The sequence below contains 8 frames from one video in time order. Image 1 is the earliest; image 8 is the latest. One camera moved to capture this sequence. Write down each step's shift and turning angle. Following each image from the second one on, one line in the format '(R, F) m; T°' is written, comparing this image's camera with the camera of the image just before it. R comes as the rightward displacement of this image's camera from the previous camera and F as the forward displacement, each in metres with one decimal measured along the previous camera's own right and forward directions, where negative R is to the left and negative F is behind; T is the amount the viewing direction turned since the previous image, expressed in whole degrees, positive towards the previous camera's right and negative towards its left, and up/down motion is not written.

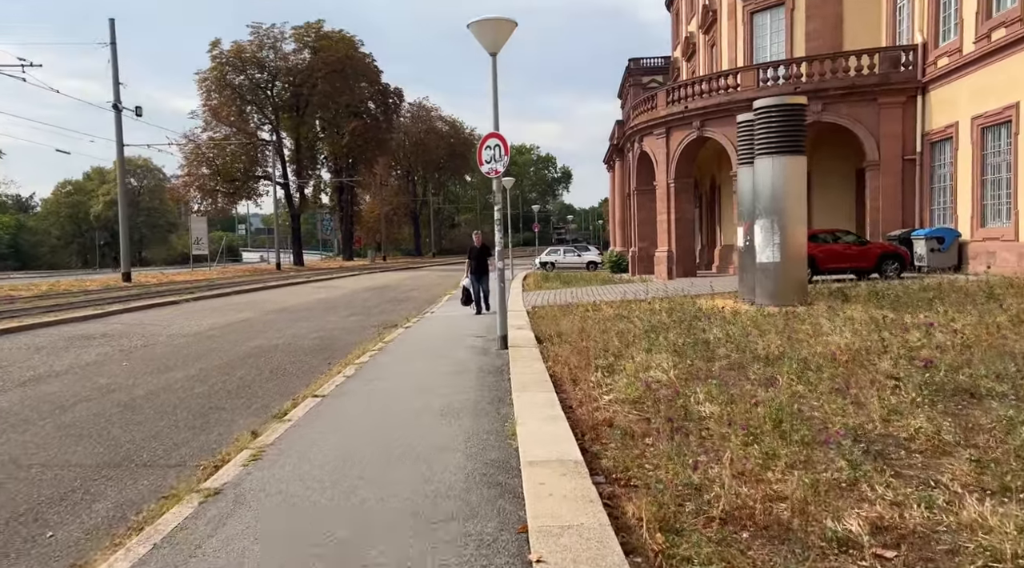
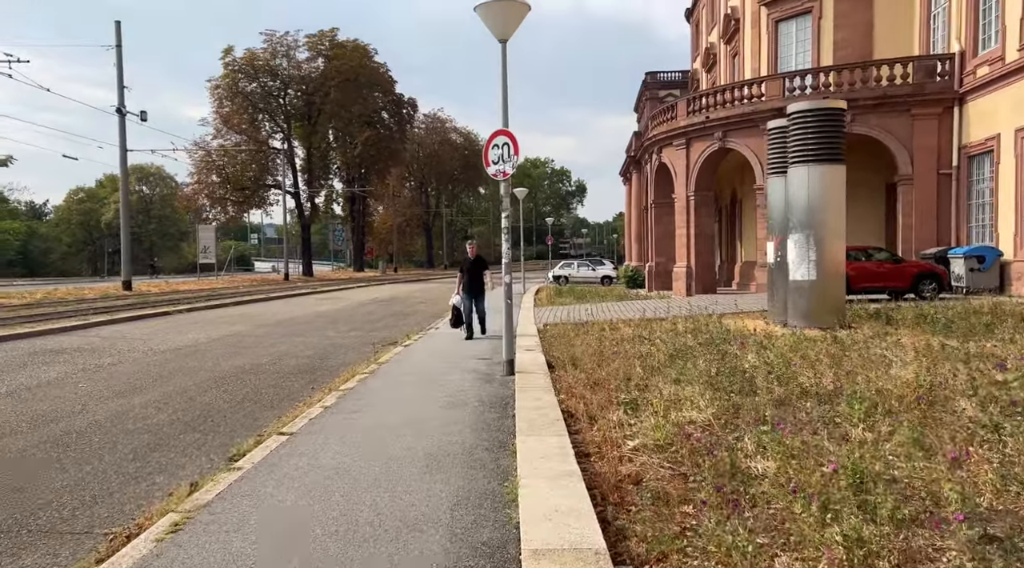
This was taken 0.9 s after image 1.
(0.0, +1.2) m; -1°
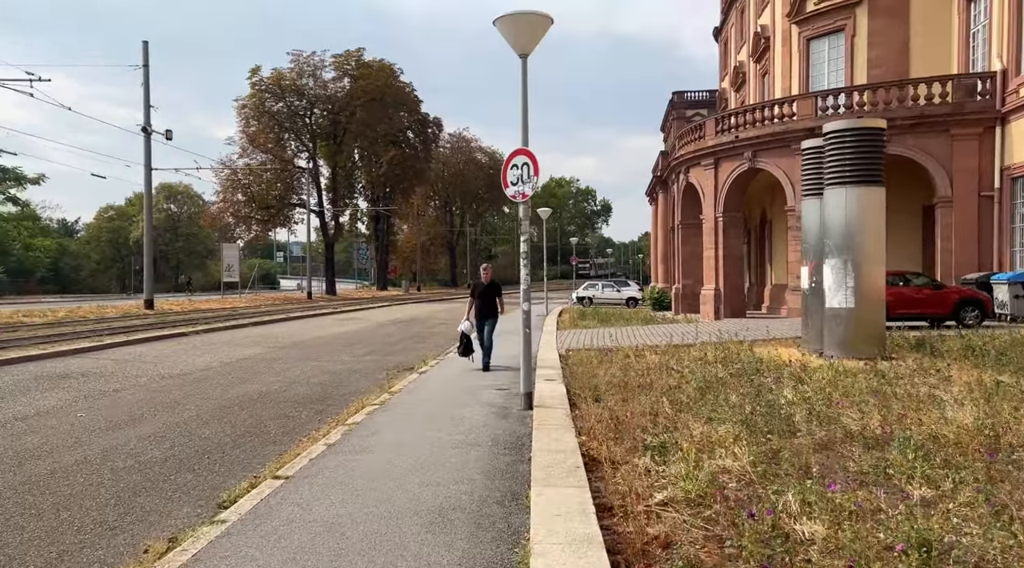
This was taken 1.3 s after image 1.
(+0.1, +0.5) m; -2°
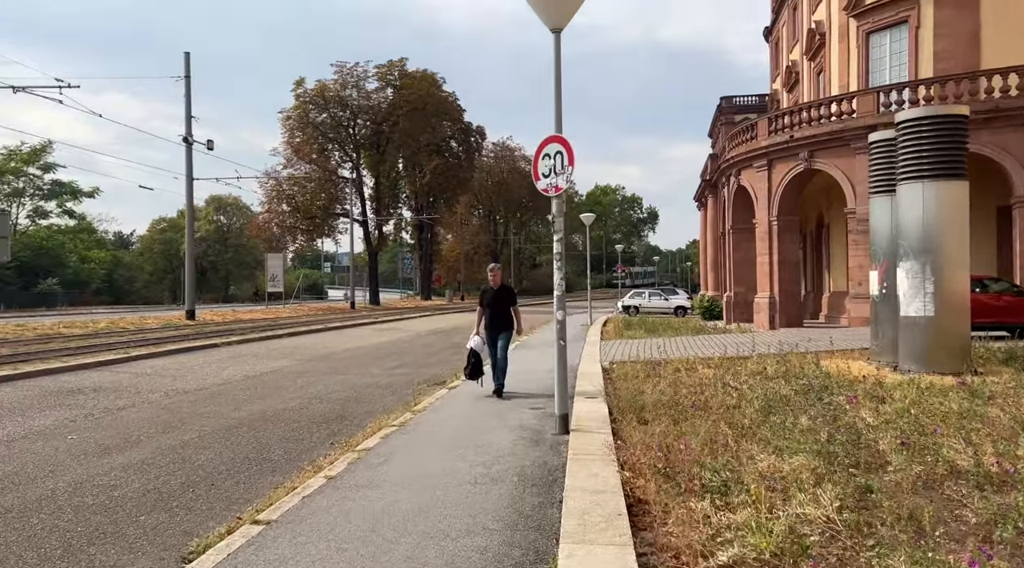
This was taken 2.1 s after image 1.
(+0.1, +1.0) m; -3°
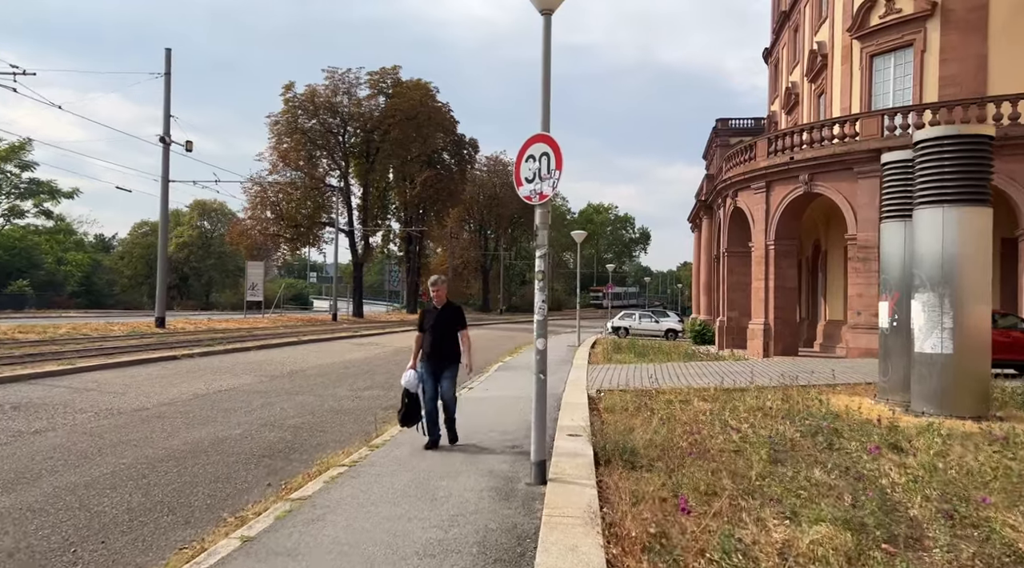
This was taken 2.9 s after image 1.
(+0.1, +1.0) m; +1°
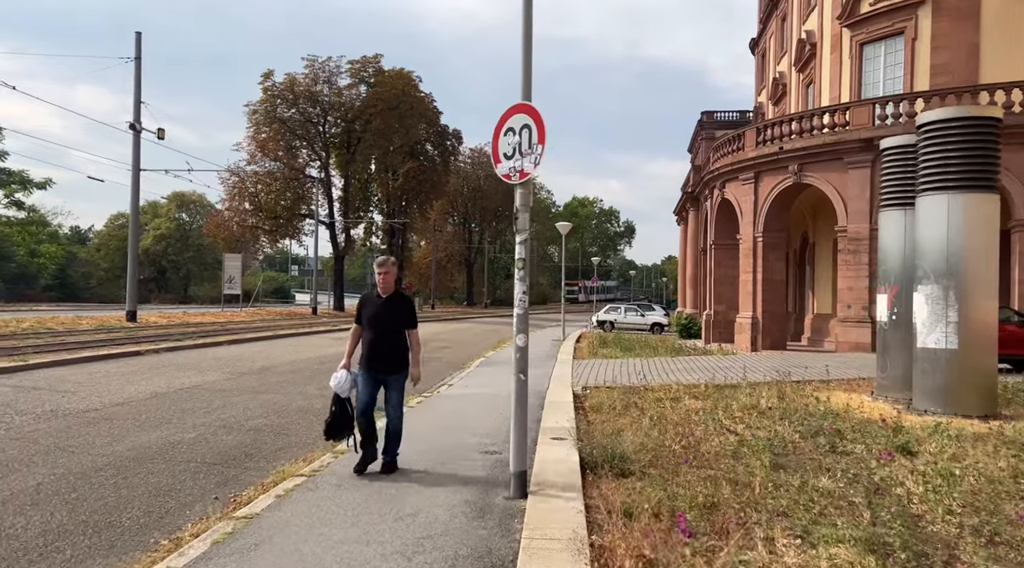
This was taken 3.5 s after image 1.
(+0.1, +0.7) m; +1°
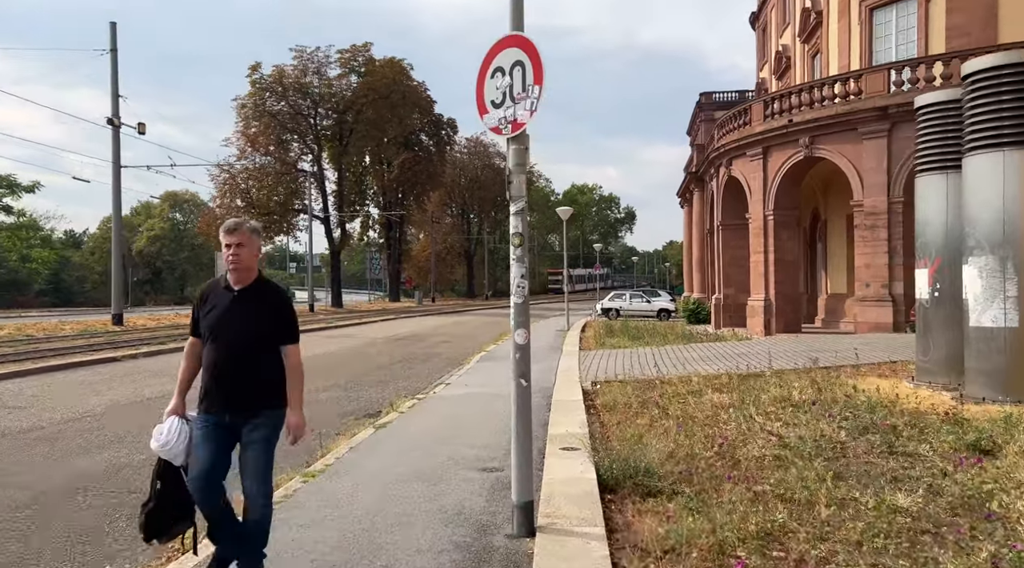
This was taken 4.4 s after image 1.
(0.0, +1.1) m; 0°
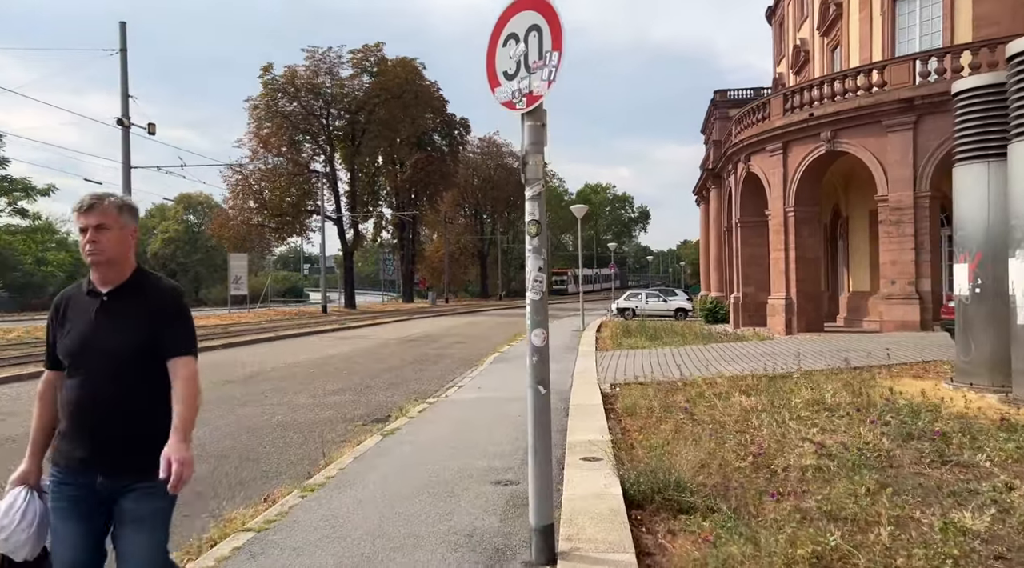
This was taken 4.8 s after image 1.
(0.0, +0.5) m; -1°
